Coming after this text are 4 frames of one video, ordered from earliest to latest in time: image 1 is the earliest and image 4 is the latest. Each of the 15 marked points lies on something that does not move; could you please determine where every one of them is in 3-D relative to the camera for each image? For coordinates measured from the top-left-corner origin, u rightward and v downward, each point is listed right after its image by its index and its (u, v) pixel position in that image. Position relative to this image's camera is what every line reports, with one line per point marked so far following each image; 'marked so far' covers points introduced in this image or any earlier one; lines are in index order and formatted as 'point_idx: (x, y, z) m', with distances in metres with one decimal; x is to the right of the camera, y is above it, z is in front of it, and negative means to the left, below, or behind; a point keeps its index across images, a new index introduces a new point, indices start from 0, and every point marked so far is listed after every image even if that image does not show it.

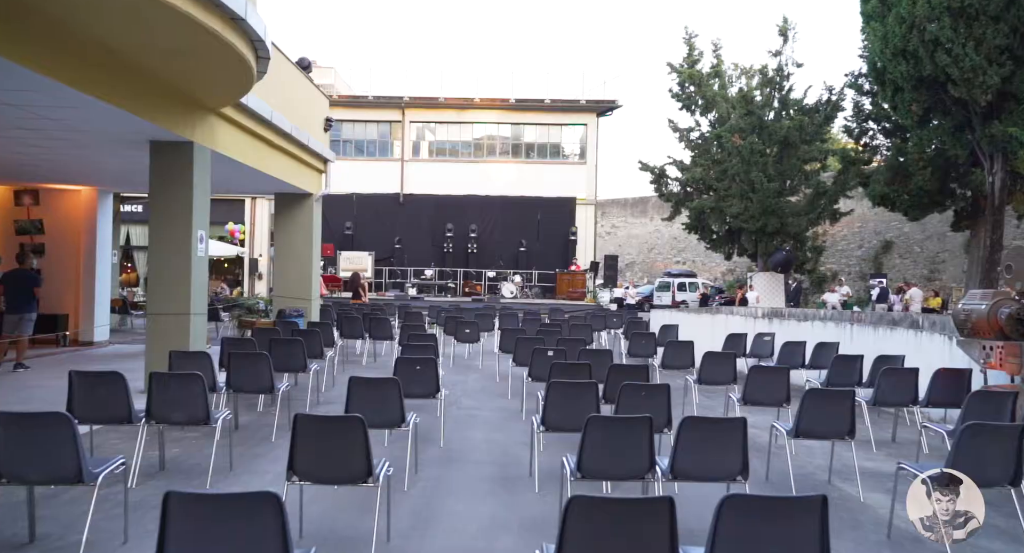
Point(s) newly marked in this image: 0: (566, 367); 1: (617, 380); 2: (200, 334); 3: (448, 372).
0: (+0.5, -0.8, +5.8) m
1: (+0.9, -0.9, +5.7) m
2: (-3.7, -0.7, +7.9) m
3: (-0.9, -1.4, +9.8) m
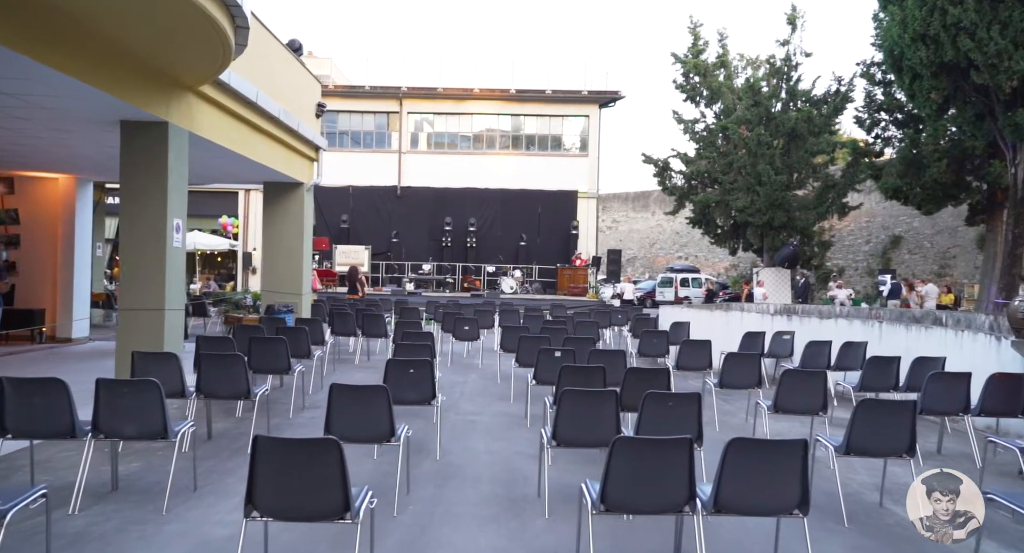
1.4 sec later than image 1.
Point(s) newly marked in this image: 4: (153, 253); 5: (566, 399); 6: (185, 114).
0: (+0.5, -0.8, +5.2) m
1: (+0.9, -0.8, +5.1) m
2: (-3.7, -0.6, +7.3) m
3: (-0.9, -1.3, +9.2) m
4: (-3.8, +0.2, +7.0) m
5: (+0.3, -0.7, +4.0) m
6: (-3.6, +1.8, +7.4) m
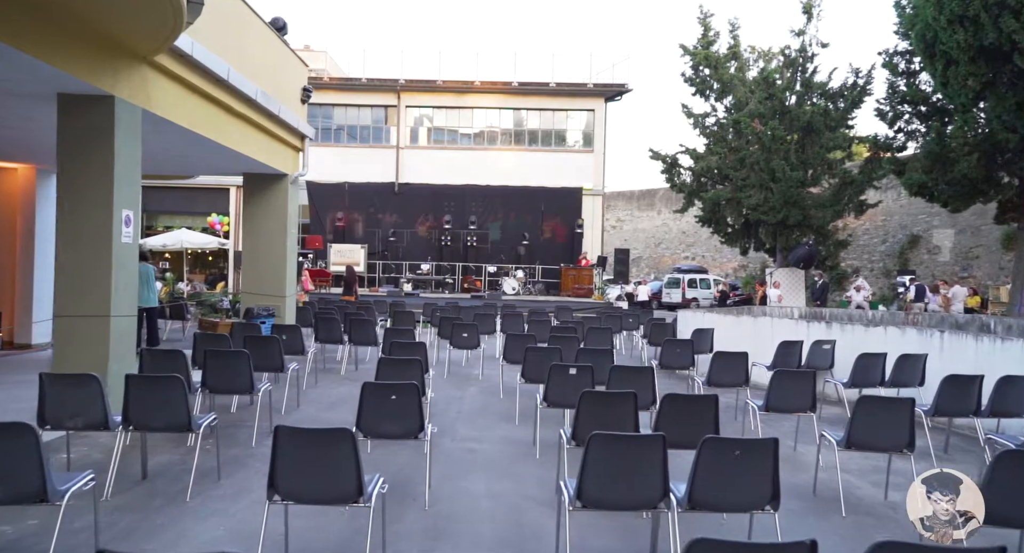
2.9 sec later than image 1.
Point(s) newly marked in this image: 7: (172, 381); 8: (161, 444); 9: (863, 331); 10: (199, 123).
0: (+0.6, -0.8, +4.1) m
1: (+1.0, -0.8, +4.0) m
2: (-3.6, -0.6, +6.3) m
3: (-0.9, -1.3, +8.1) m
4: (-3.7, +0.2, +6.0) m
5: (+0.4, -0.8, +3.0) m
6: (-3.5, +1.8, +6.3) m
7: (-2.1, -0.6, +4.0) m
8: (-2.6, -1.2, +5.0) m
9: (+4.2, -0.6, +7.9) m
10: (-3.6, +1.7, +7.5) m
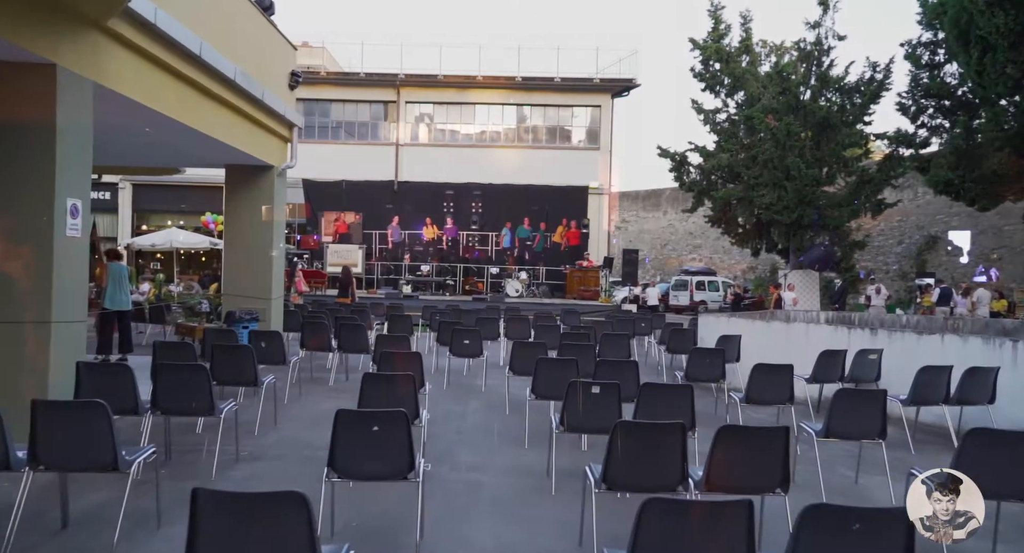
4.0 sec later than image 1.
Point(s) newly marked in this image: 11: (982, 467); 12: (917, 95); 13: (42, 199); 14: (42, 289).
0: (+0.6, -0.8, +3.3) m
1: (+1.1, -0.8, +3.2) m
2: (-3.5, -0.6, +5.4) m
3: (-0.8, -1.3, +7.3) m
4: (-3.7, +0.2, +5.1) m
5: (+0.4, -0.7, +2.1) m
6: (-3.5, +1.8, +5.5) m
7: (-2.0, -0.6, +3.1) m
8: (-2.6, -1.2, +4.1) m
9: (+4.3, -0.7, +7.0) m
10: (-3.5, +1.7, +6.7) m
11: (+2.3, -0.9, +3.3) m
12: (+10.8, +4.8, +17.7) m
13: (-3.6, +0.6, +5.1) m
14: (-3.6, -0.1, +5.1) m
